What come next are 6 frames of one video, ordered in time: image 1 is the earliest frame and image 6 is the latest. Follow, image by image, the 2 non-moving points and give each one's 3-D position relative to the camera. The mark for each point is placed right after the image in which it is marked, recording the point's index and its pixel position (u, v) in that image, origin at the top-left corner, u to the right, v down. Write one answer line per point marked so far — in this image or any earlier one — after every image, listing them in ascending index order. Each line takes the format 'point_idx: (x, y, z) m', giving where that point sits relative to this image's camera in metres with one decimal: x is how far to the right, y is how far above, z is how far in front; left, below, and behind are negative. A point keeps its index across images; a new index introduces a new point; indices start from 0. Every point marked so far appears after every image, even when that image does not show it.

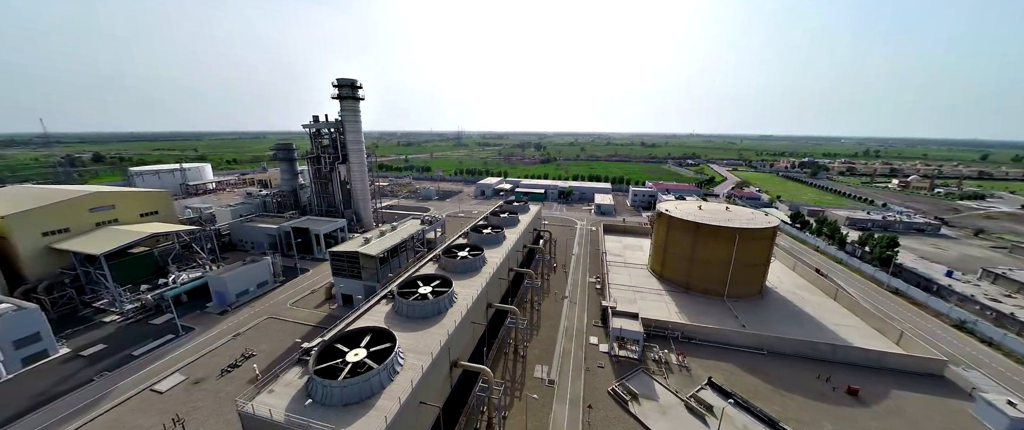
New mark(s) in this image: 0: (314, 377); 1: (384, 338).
0: (-9.0, -7.3, +14.3) m
1: (-6.7, -6.5, +17.0) m
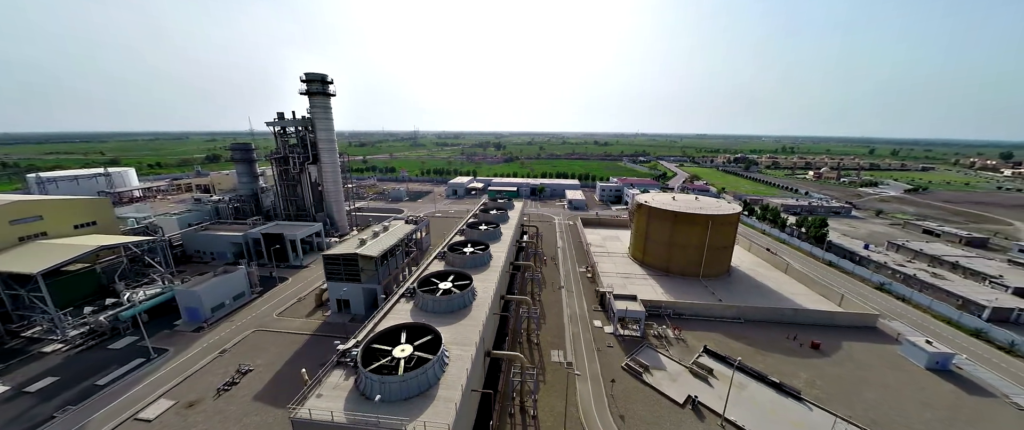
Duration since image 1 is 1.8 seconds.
0: (-6.4, -7.1, +14.0) m
1: (-4.6, -6.2, +17.0) m
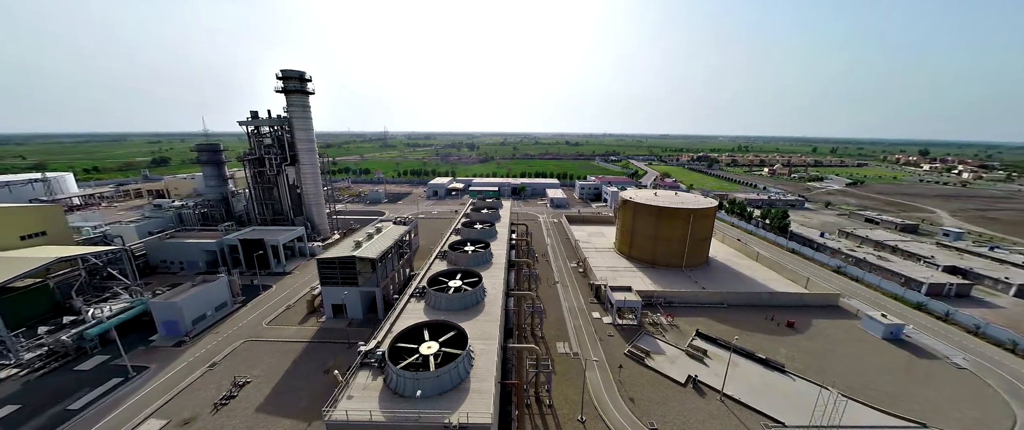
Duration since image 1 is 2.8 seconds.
0: (-5.0, -7.0, +14.0) m
1: (-3.4, -6.1, +17.2) m
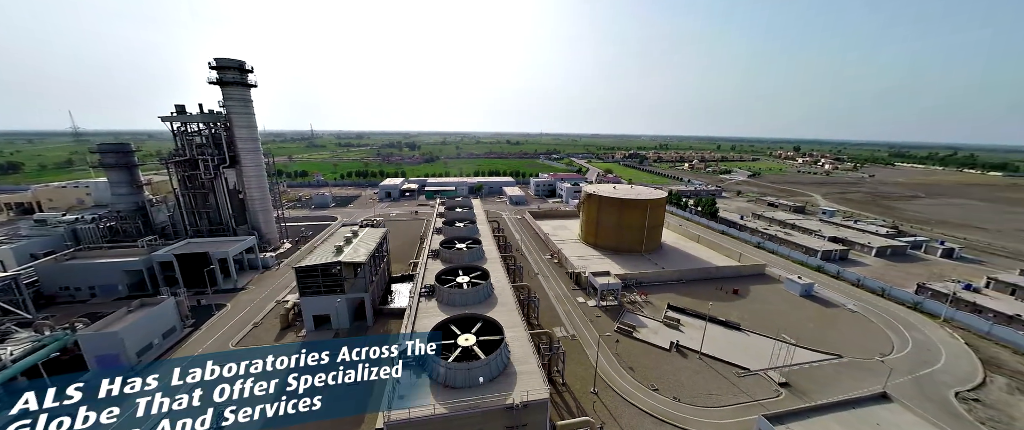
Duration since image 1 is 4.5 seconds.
0: (-2.8, -6.8, +14.3) m
1: (-1.9, -5.8, +17.6) m
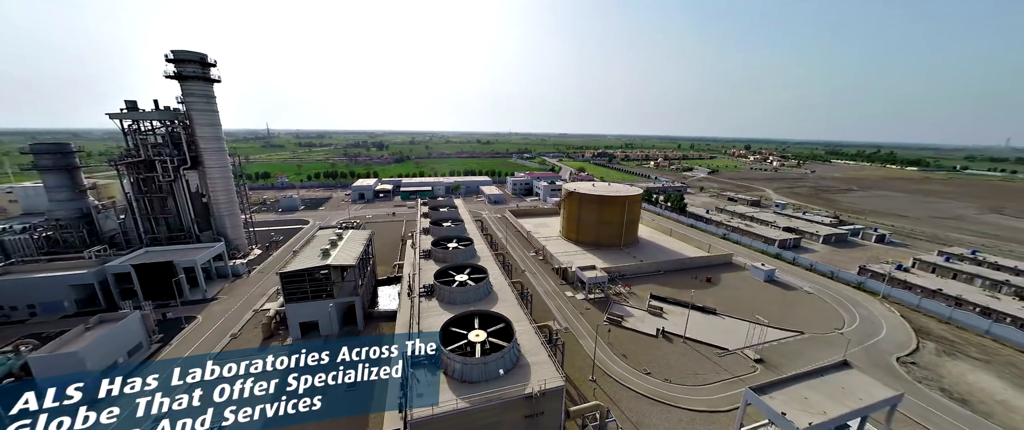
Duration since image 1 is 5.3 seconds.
0: (-2.1, -6.7, +14.5) m
1: (-1.5, -5.7, +17.9) m
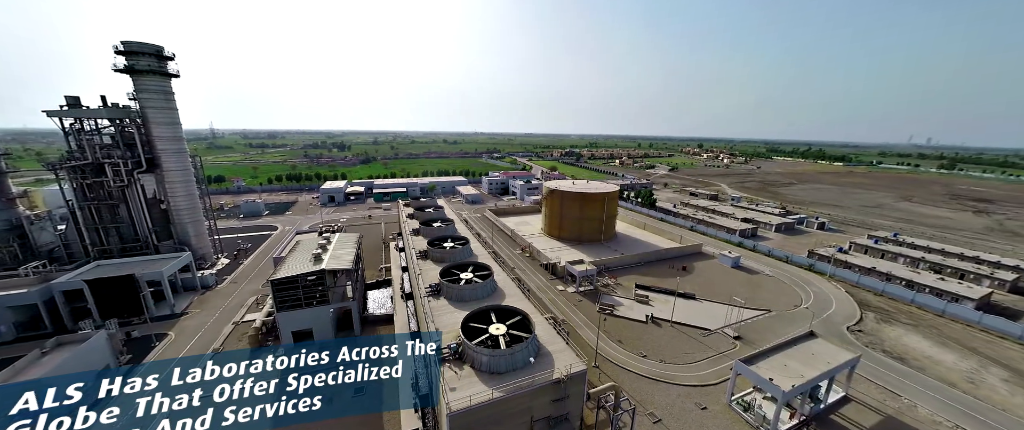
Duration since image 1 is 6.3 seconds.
0: (-0.9, -6.6, +15.0) m
1: (-0.7, -5.6, +18.4) m
